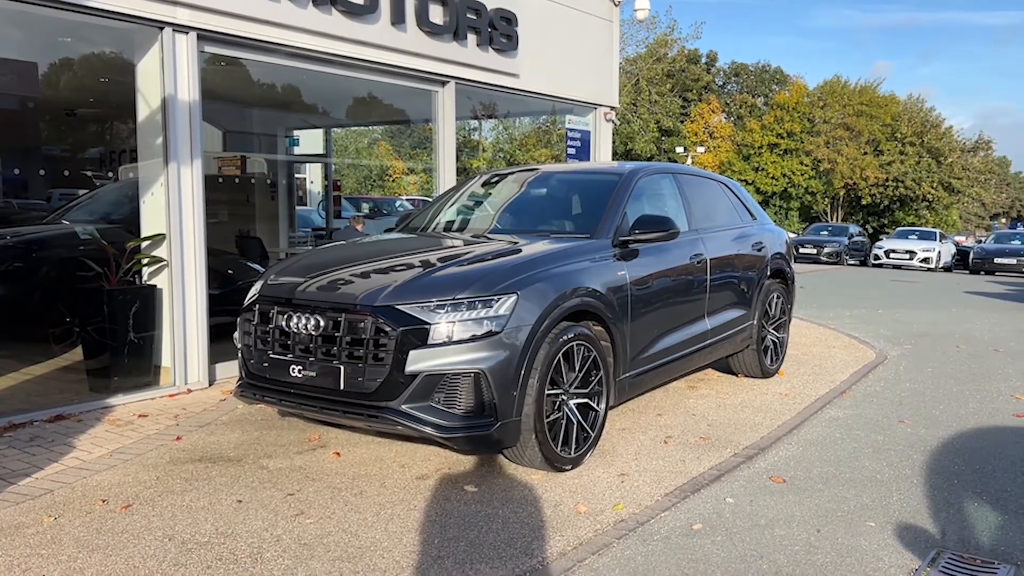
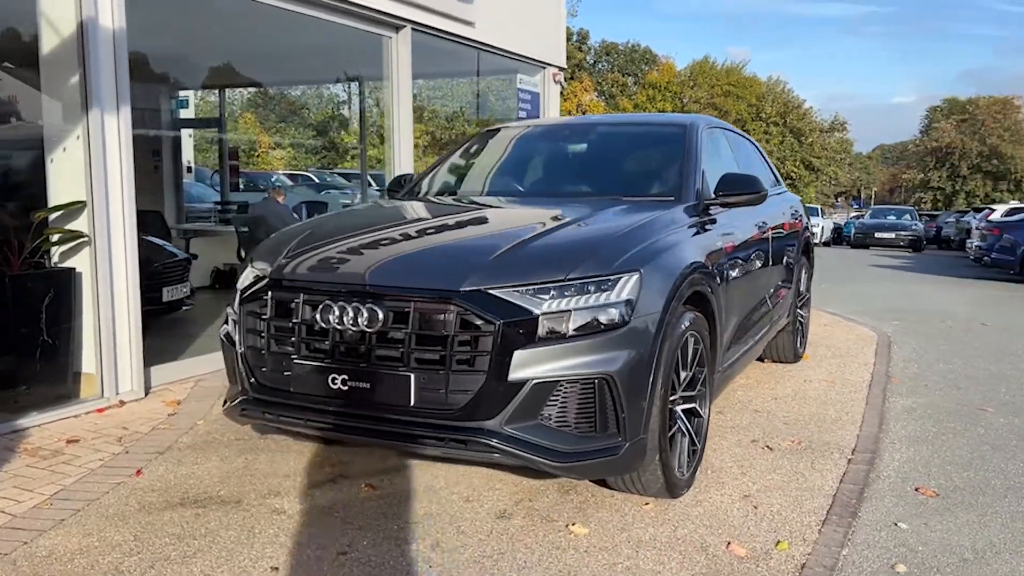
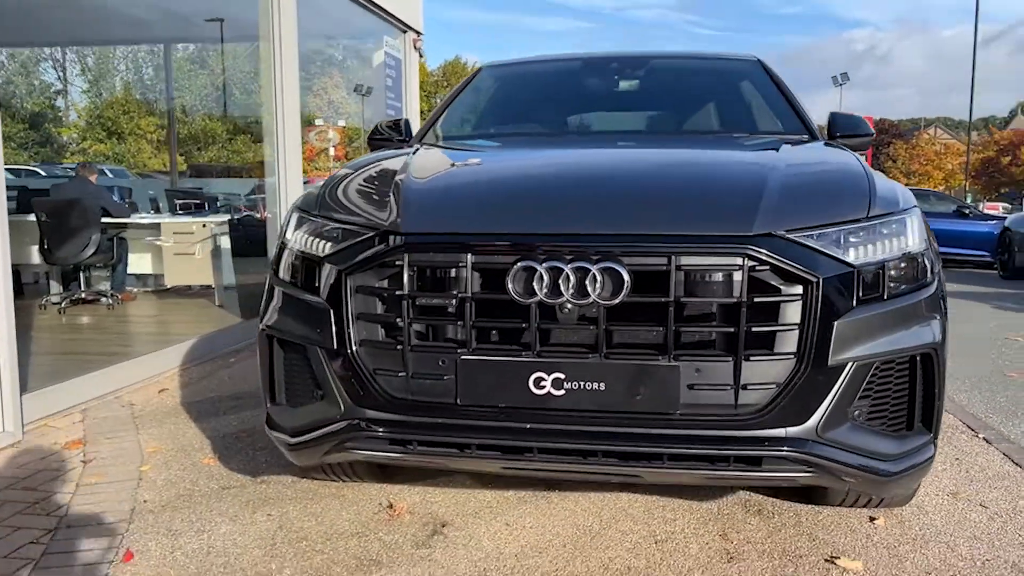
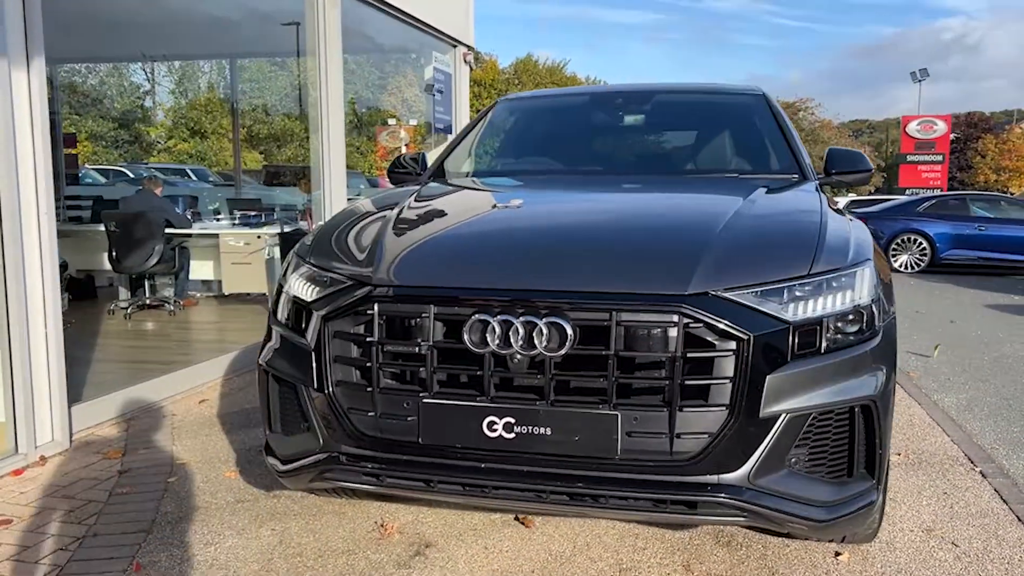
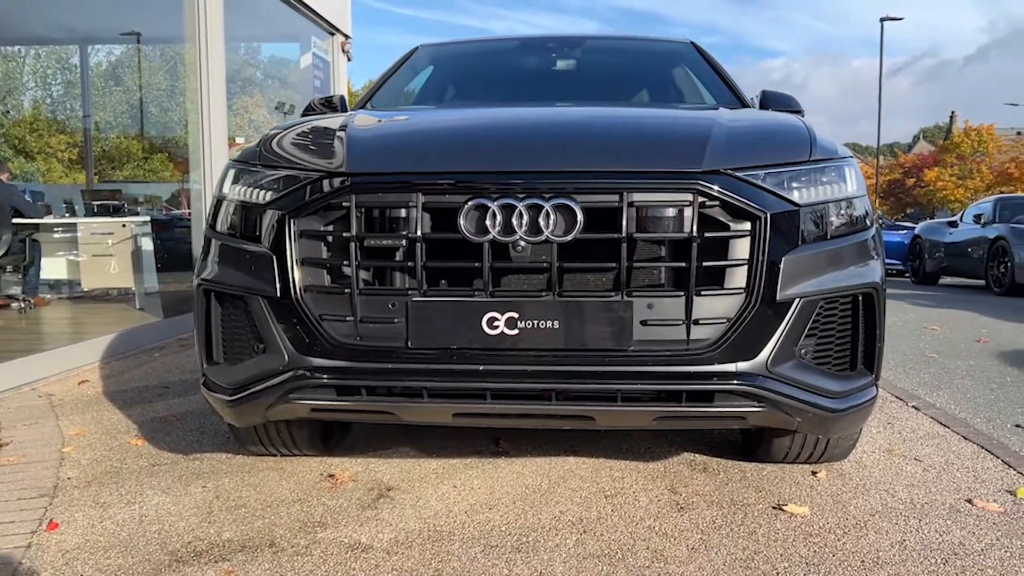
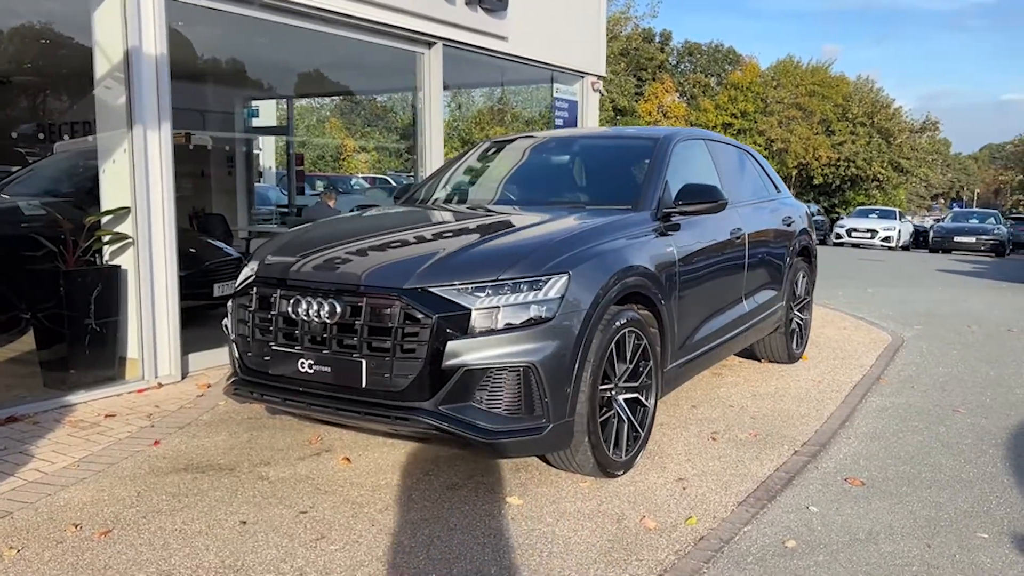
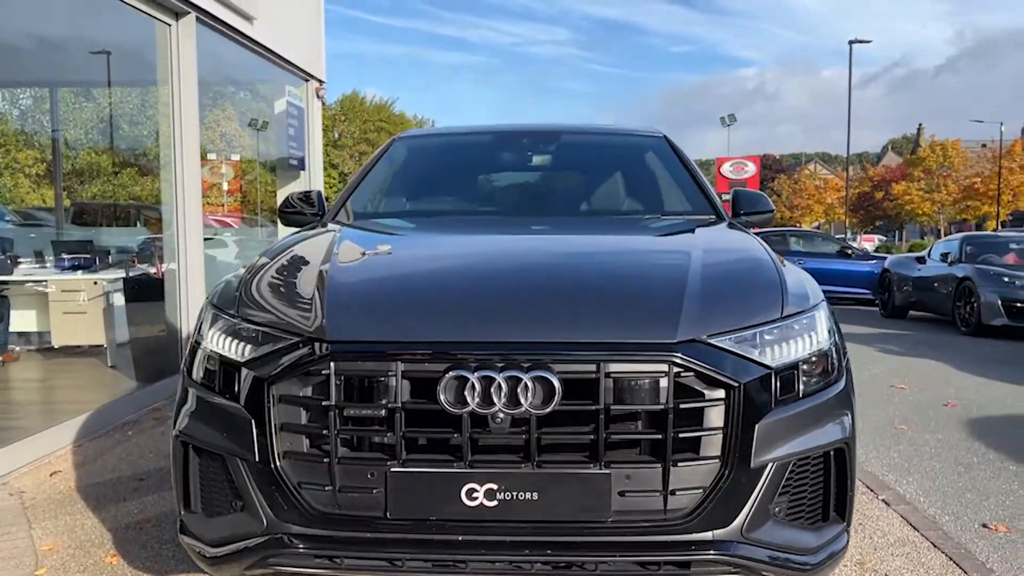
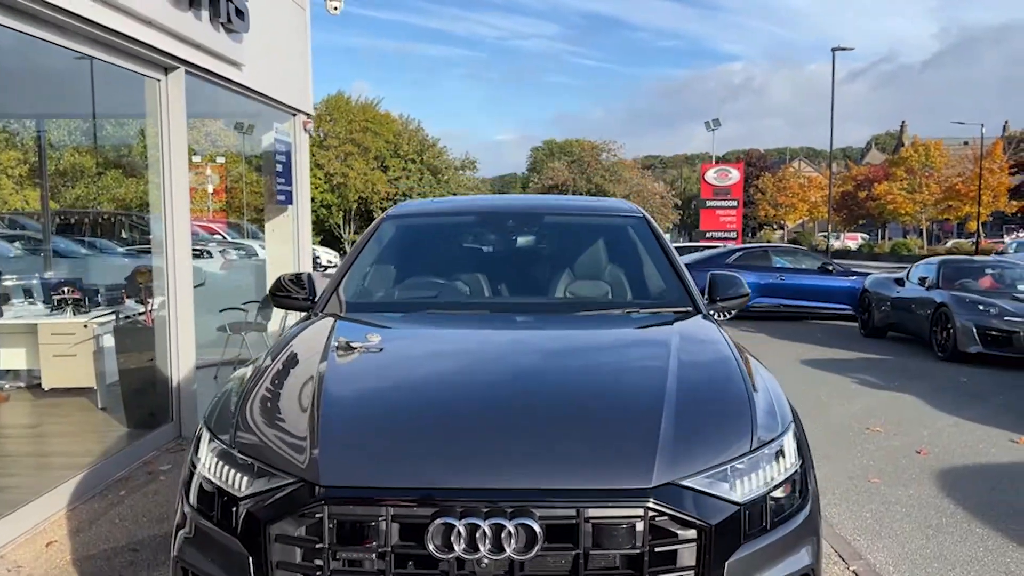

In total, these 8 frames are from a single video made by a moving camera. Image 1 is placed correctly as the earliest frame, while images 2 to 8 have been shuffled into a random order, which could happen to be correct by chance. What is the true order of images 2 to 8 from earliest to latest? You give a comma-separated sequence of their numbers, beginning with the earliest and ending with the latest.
6, 2, 4, 3, 5, 7, 8
